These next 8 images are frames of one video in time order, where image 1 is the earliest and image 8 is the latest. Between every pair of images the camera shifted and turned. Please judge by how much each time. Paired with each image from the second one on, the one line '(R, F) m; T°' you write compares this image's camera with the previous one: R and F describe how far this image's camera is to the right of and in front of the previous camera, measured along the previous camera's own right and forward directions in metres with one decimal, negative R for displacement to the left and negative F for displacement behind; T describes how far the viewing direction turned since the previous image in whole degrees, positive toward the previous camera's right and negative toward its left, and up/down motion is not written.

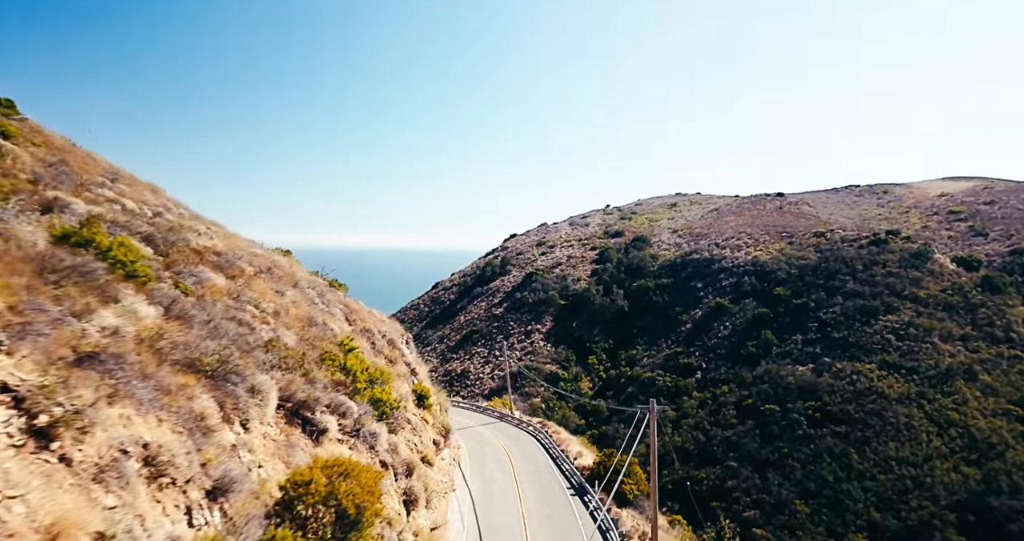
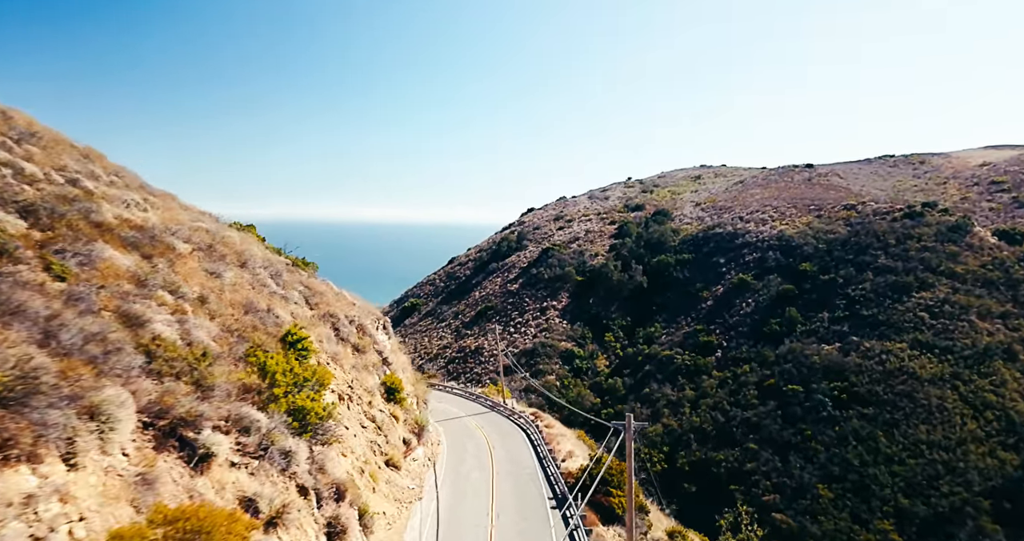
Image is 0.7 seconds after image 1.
(+0.5, +1.0) m; -2°
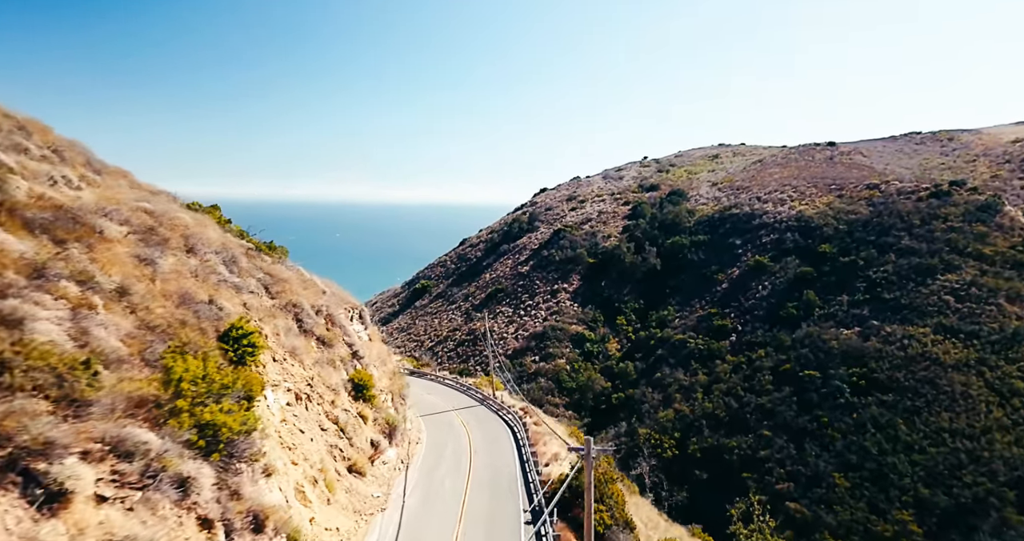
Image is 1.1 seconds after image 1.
(+0.4, +0.7) m; -2°
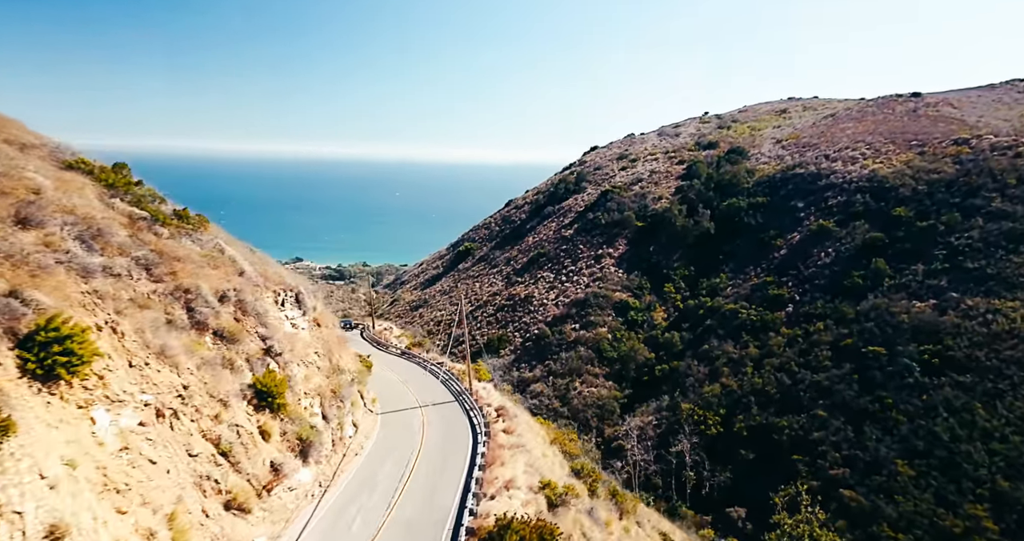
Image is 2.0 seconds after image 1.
(+1.0, +1.6) m; -5°
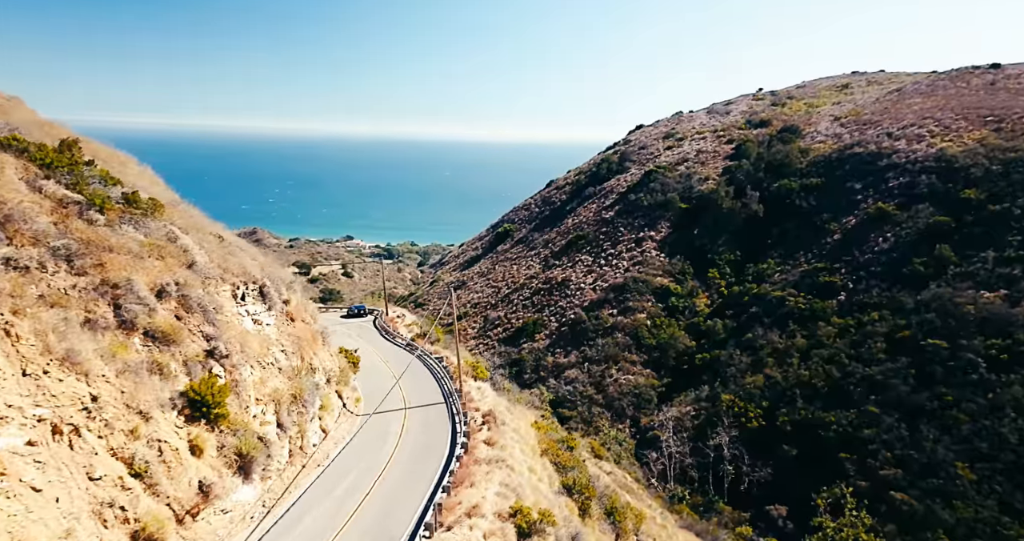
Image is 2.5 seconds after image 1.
(+0.5, +0.6) m; -4°
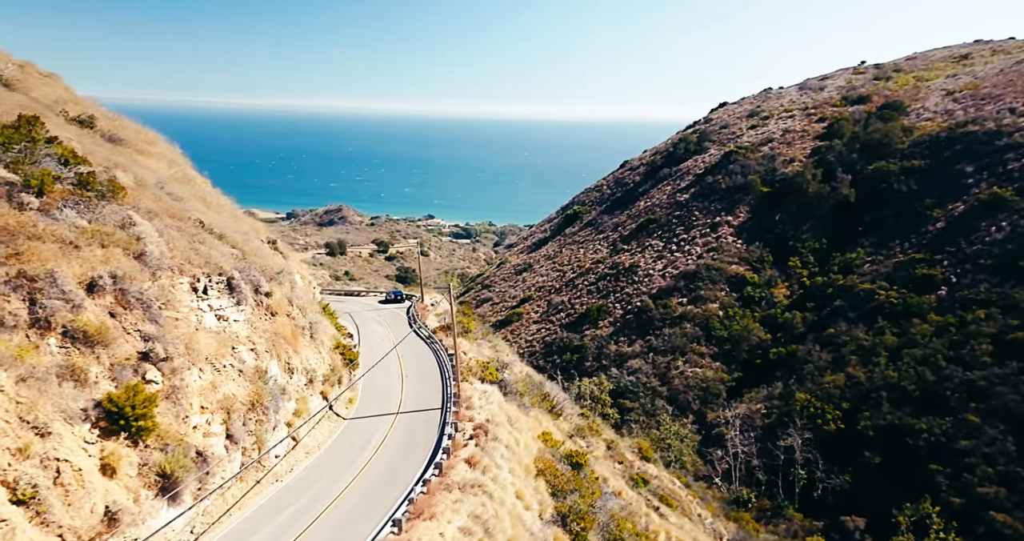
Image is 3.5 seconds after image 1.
(+0.6, +0.5) m; -7°
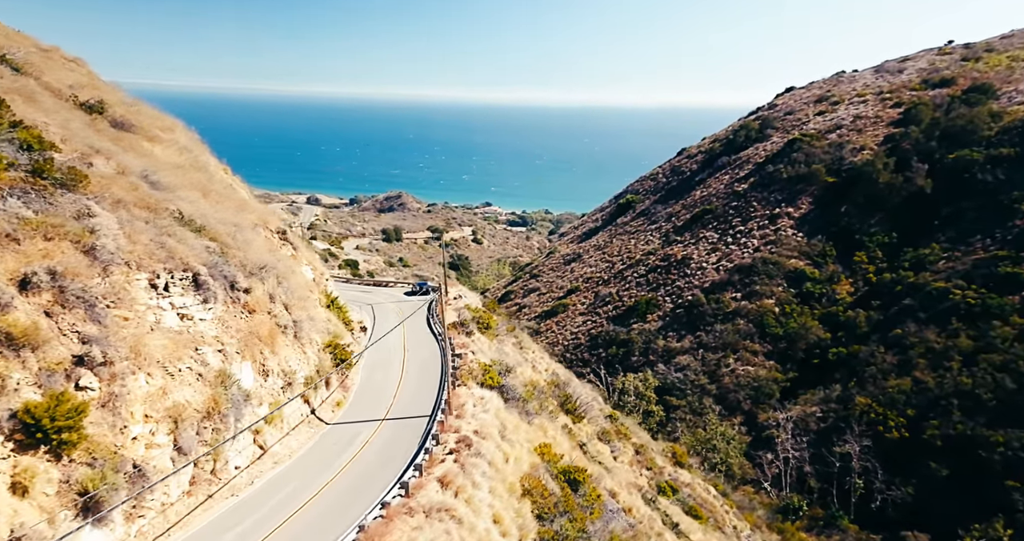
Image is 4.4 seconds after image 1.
(+0.4, +0.4) m; -5°
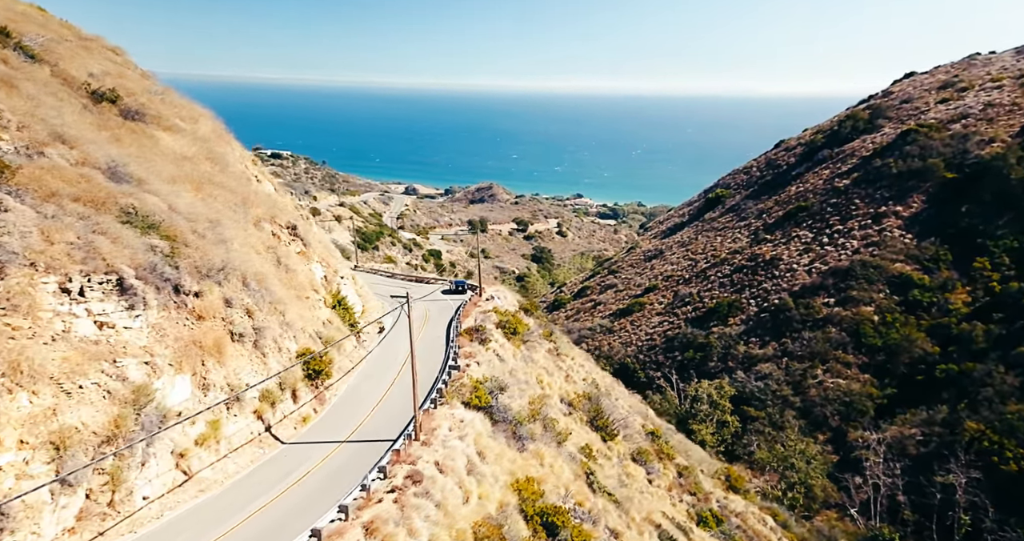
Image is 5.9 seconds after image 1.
(+0.7, +0.7) m; -8°
